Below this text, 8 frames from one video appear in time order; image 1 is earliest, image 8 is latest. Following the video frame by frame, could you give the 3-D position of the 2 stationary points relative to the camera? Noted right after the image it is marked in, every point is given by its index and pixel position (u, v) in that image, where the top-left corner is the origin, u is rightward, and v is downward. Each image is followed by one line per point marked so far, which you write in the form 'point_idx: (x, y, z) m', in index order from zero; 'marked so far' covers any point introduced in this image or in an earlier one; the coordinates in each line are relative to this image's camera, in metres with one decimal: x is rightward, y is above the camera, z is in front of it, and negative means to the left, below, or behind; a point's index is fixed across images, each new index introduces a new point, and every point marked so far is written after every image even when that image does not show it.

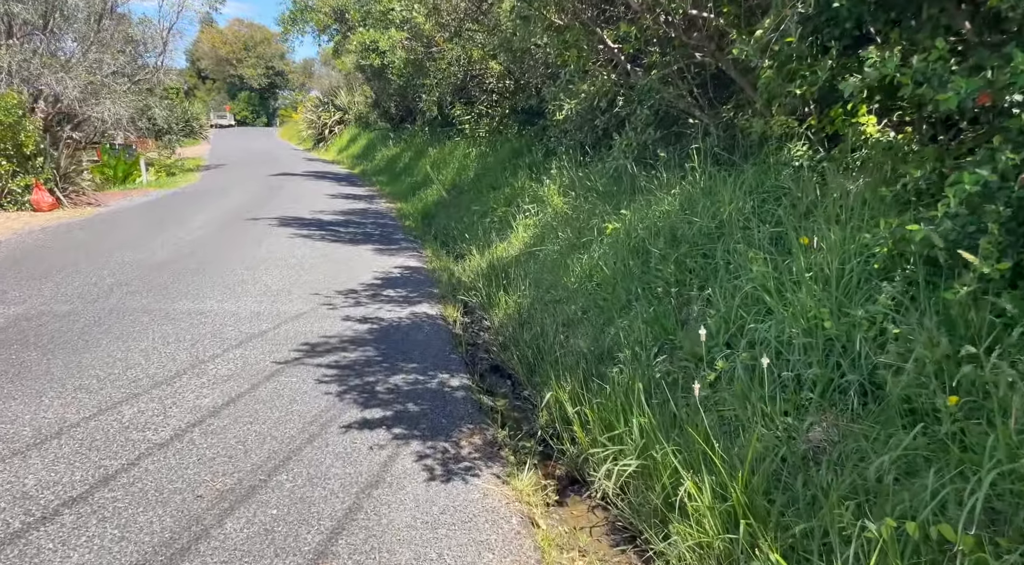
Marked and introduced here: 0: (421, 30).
0: (-1.9, +5.4, +18.6) m
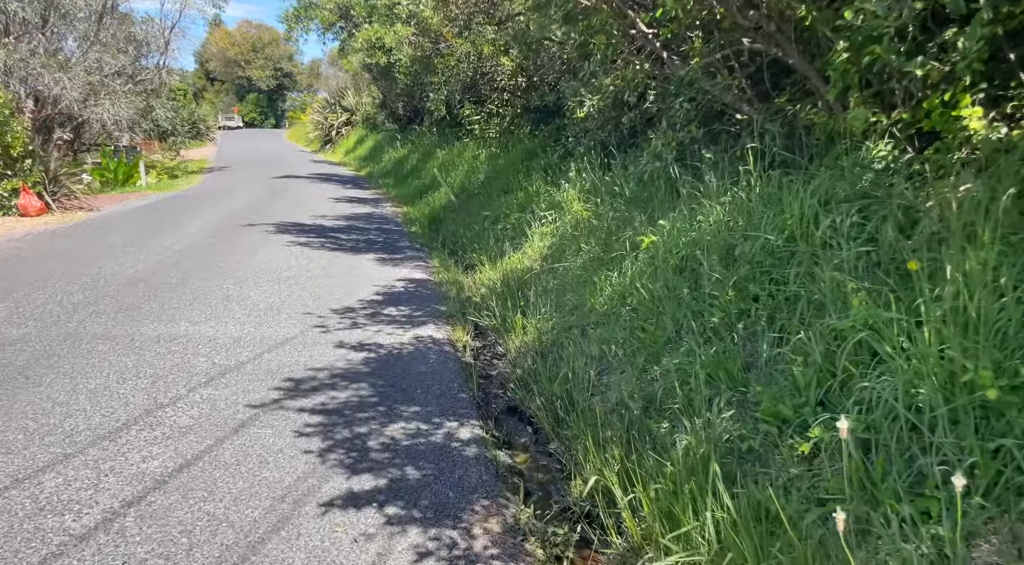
0: (-1.7, +5.2, +17.6) m
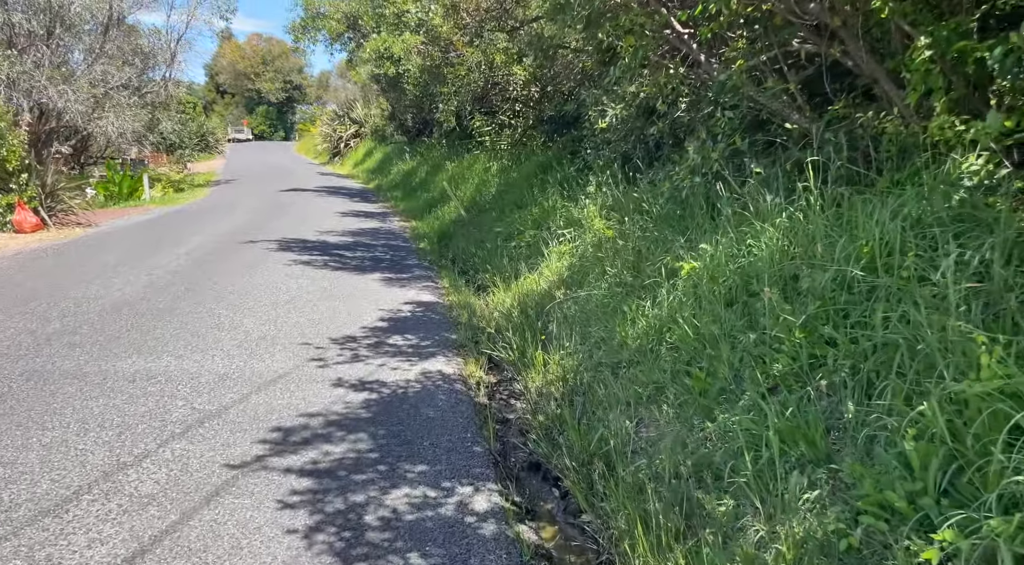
0: (-1.4, +4.9, +17.0) m
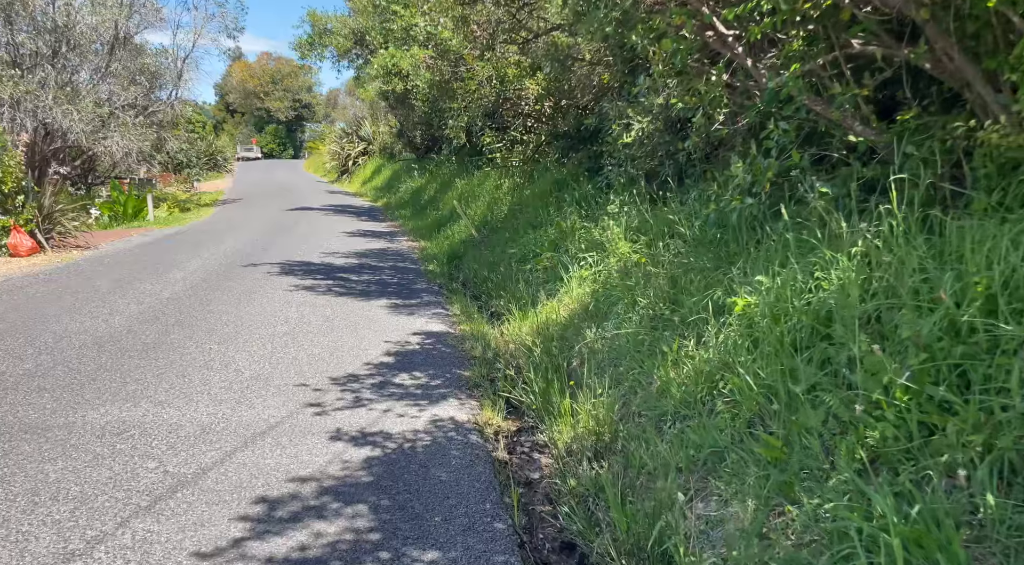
0: (-1.2, +4.5, +16.3) m
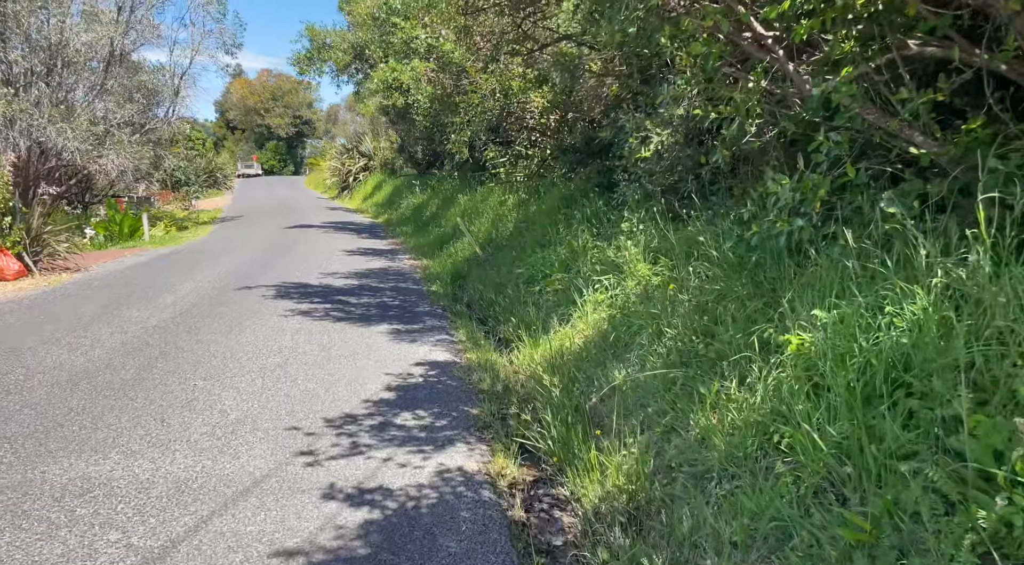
0: (-1.1, +4.1, +15.8) m
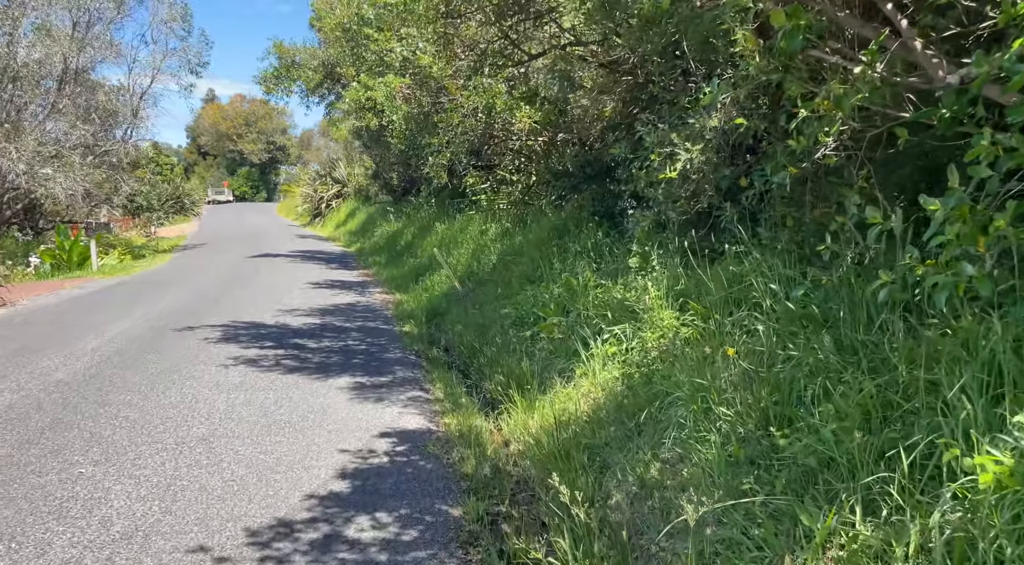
0: (-1.4, +3.5, +14.3) m
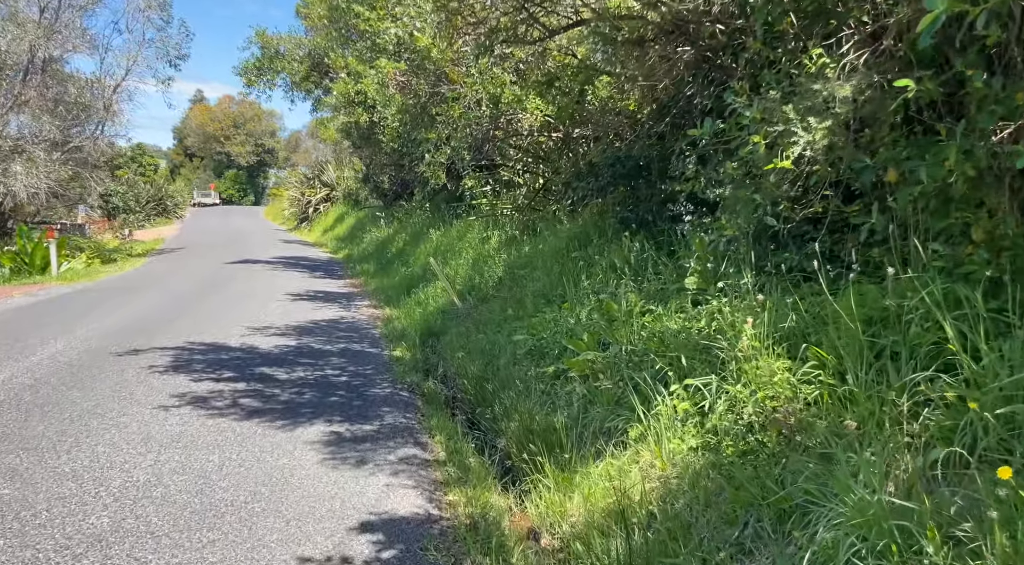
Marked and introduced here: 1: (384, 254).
0: (-1.3, +3.2, +12.5) m
1: (-2.9, +0.6, +19.7) m
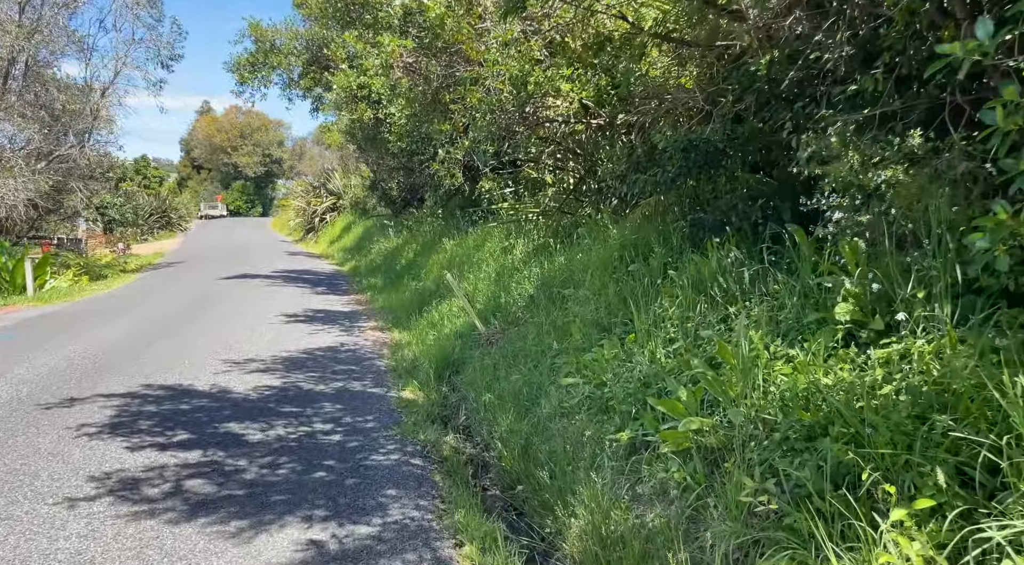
0: (-0.9, +3.0, +10.4) m
1: (-2.5, +0.3, +17.6) m
